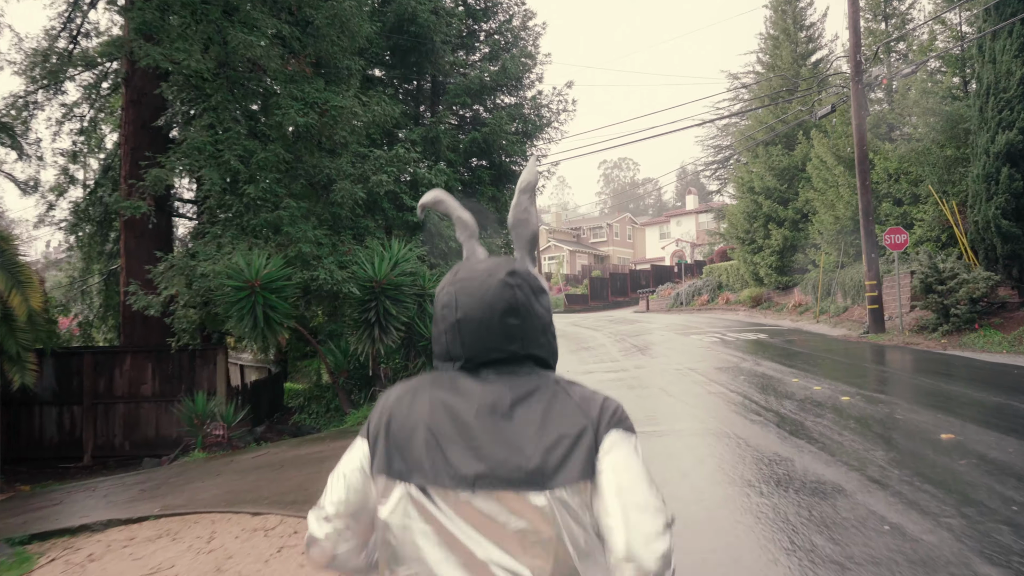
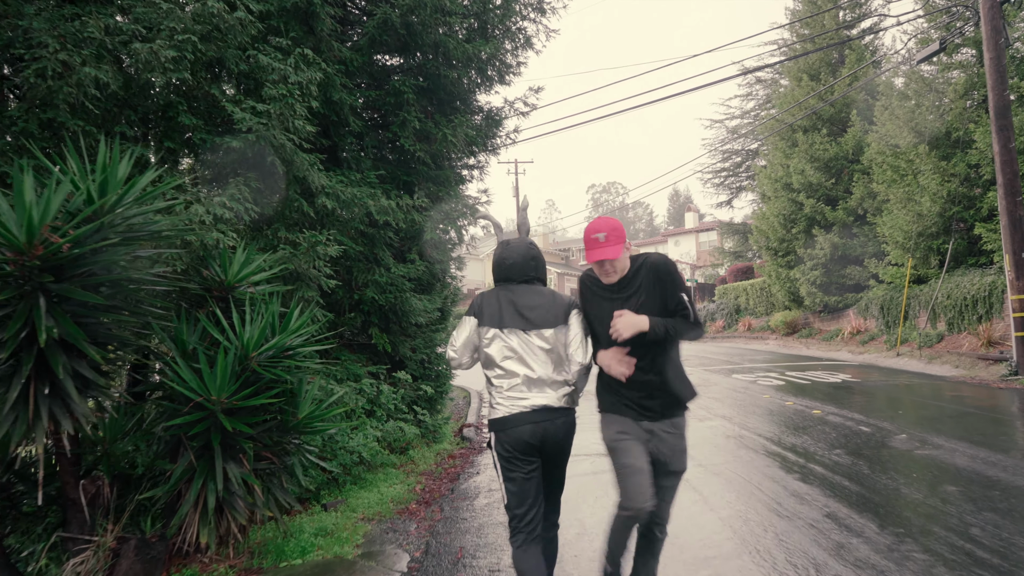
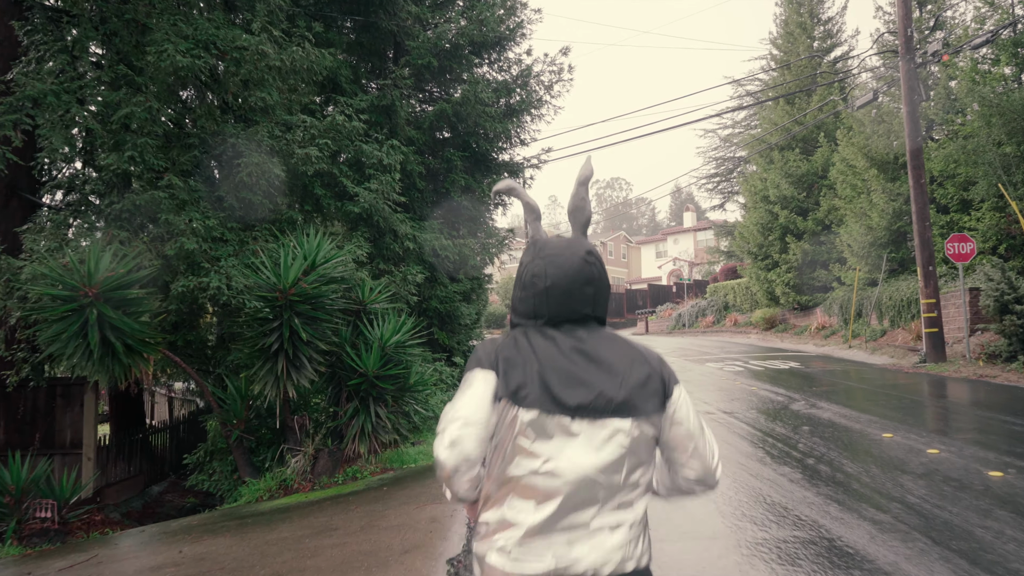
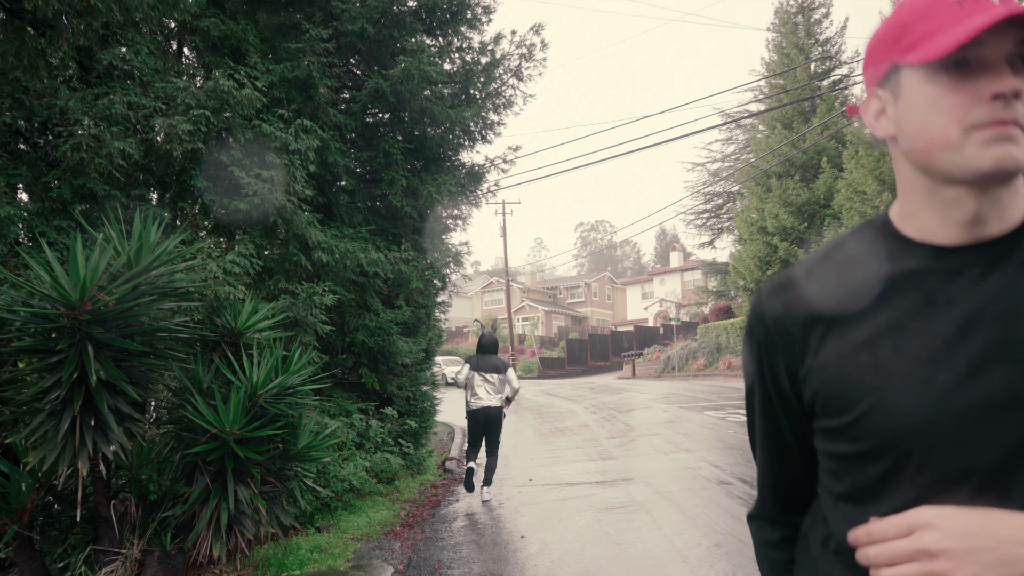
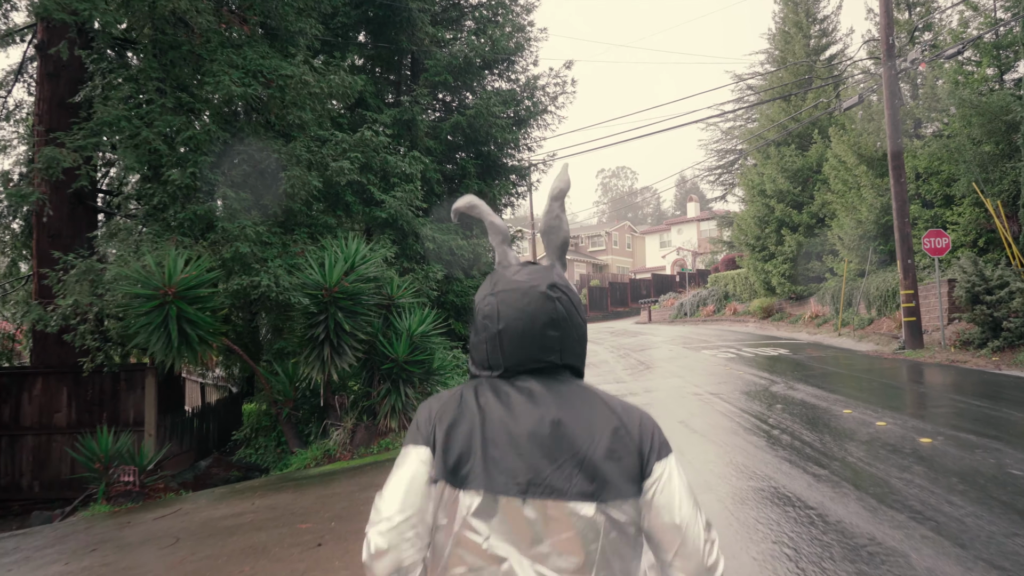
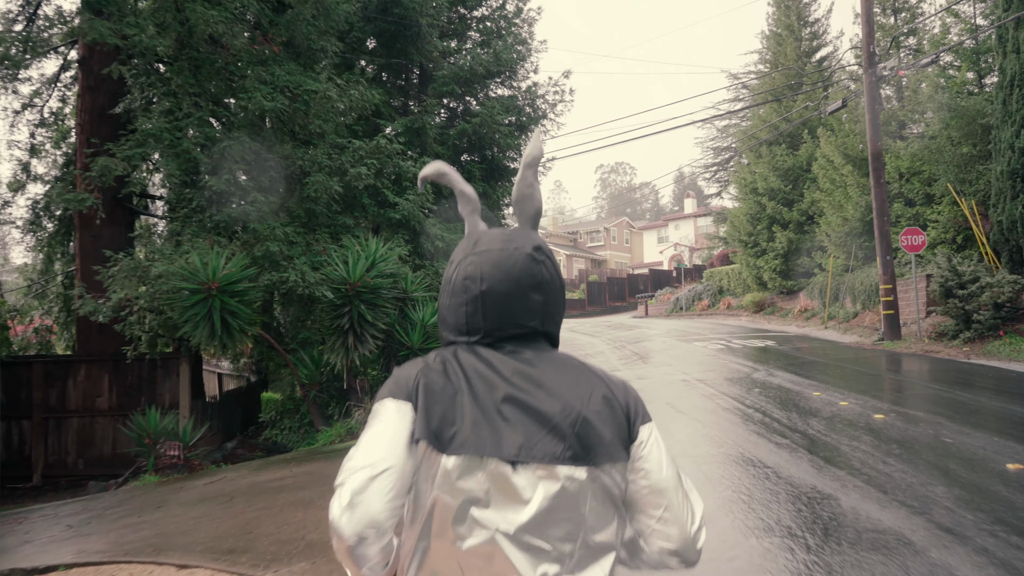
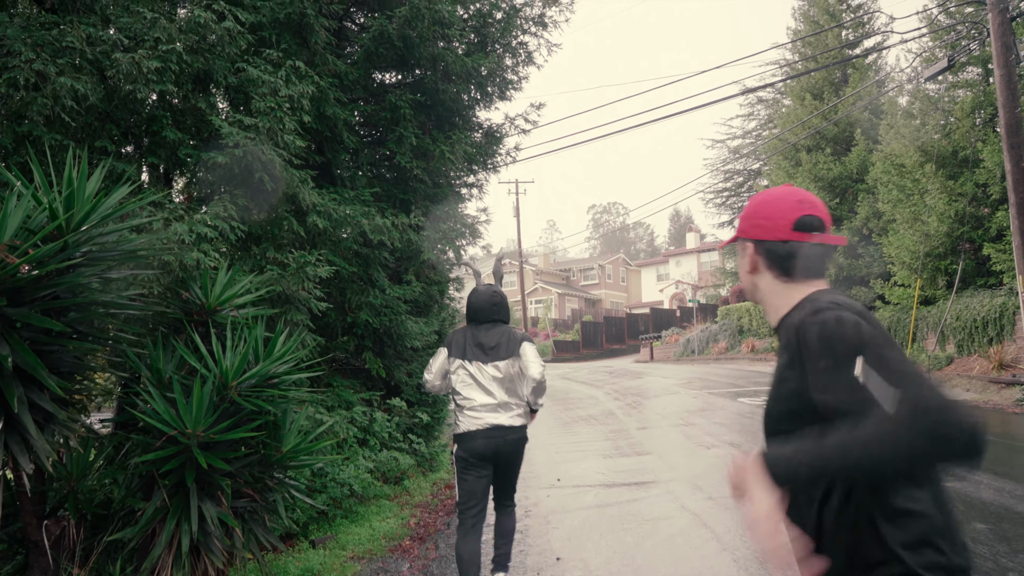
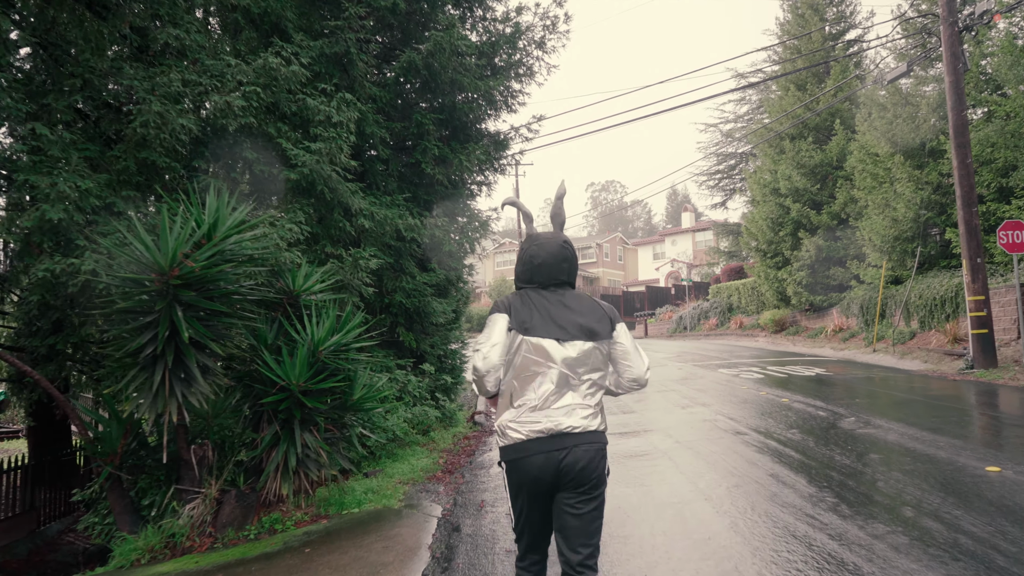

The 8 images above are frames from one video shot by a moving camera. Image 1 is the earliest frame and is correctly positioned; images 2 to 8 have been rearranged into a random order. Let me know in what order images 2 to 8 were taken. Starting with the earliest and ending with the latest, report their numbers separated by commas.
6, 5, 3, 8, 2, 7, 4
